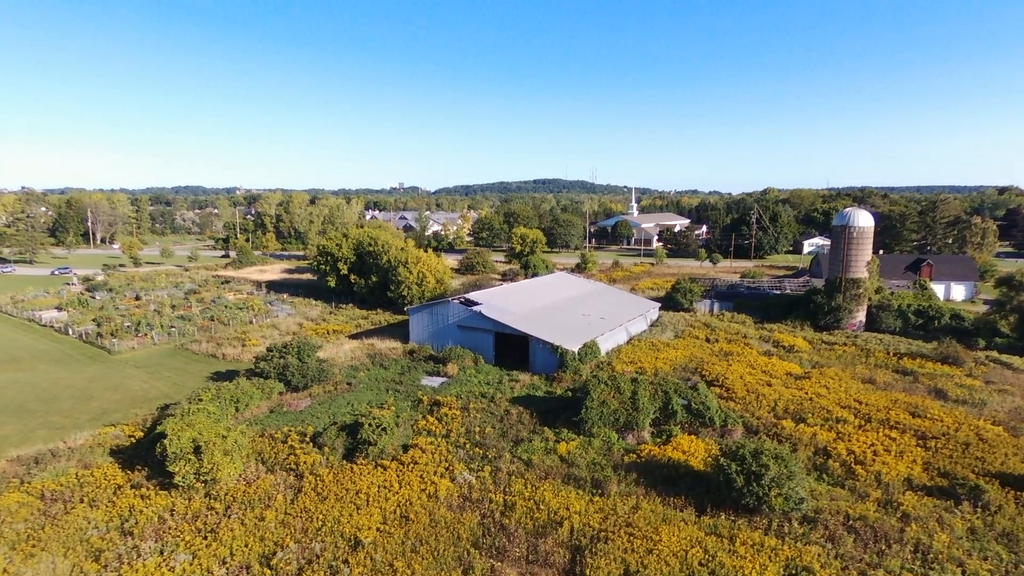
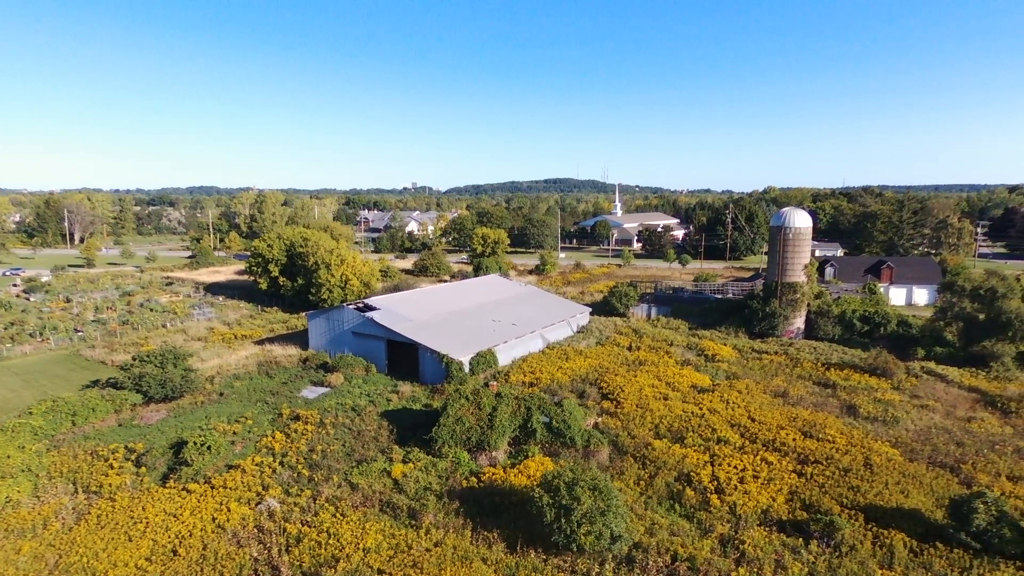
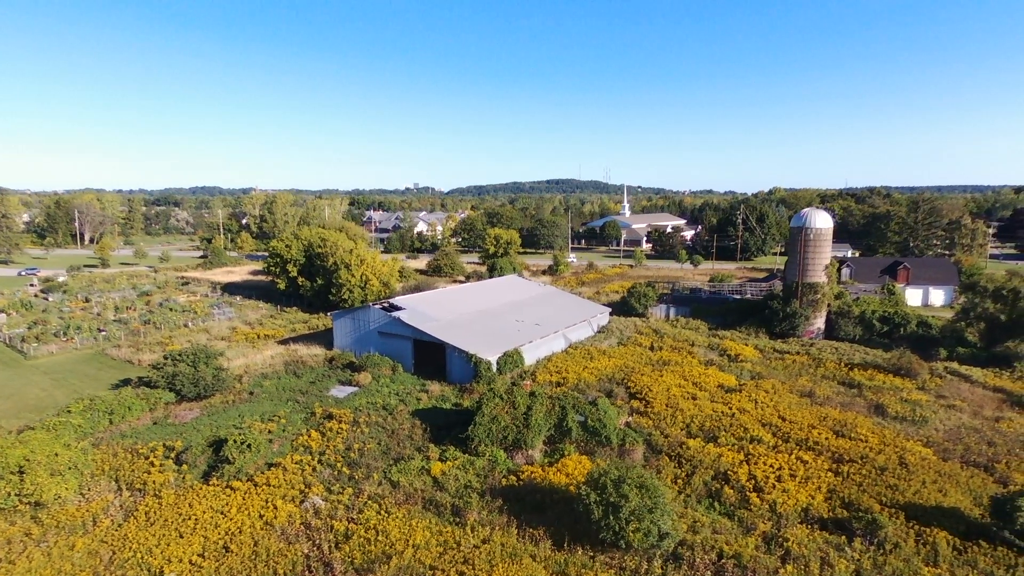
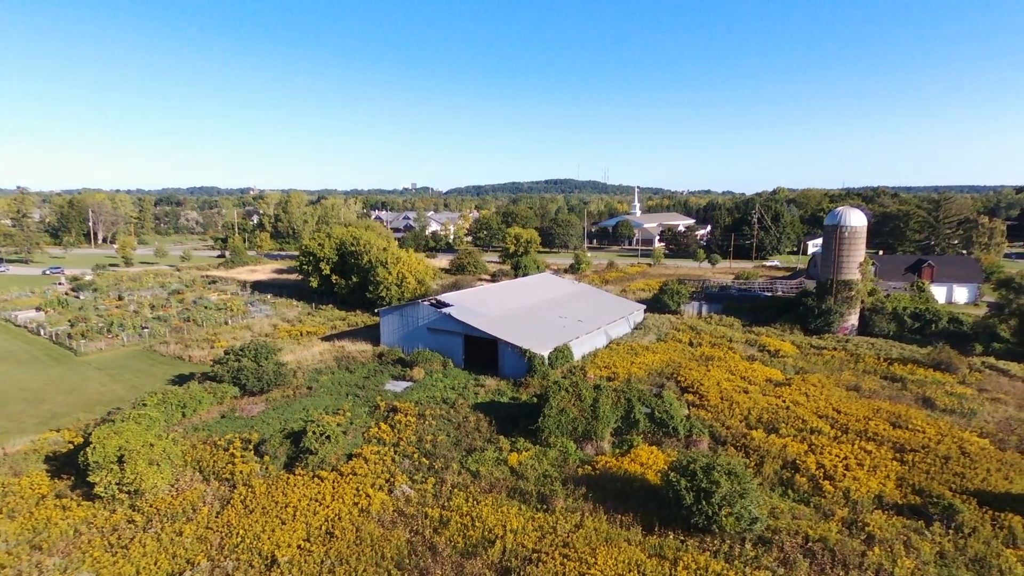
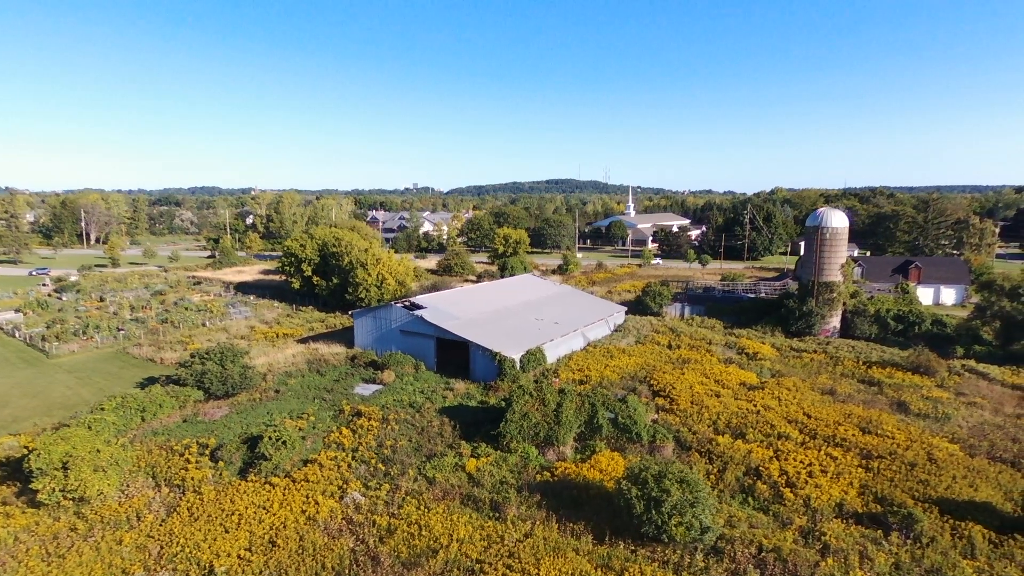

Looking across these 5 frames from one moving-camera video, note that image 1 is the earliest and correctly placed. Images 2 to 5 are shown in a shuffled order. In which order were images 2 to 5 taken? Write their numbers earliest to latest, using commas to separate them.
4, 5, 3, 2
